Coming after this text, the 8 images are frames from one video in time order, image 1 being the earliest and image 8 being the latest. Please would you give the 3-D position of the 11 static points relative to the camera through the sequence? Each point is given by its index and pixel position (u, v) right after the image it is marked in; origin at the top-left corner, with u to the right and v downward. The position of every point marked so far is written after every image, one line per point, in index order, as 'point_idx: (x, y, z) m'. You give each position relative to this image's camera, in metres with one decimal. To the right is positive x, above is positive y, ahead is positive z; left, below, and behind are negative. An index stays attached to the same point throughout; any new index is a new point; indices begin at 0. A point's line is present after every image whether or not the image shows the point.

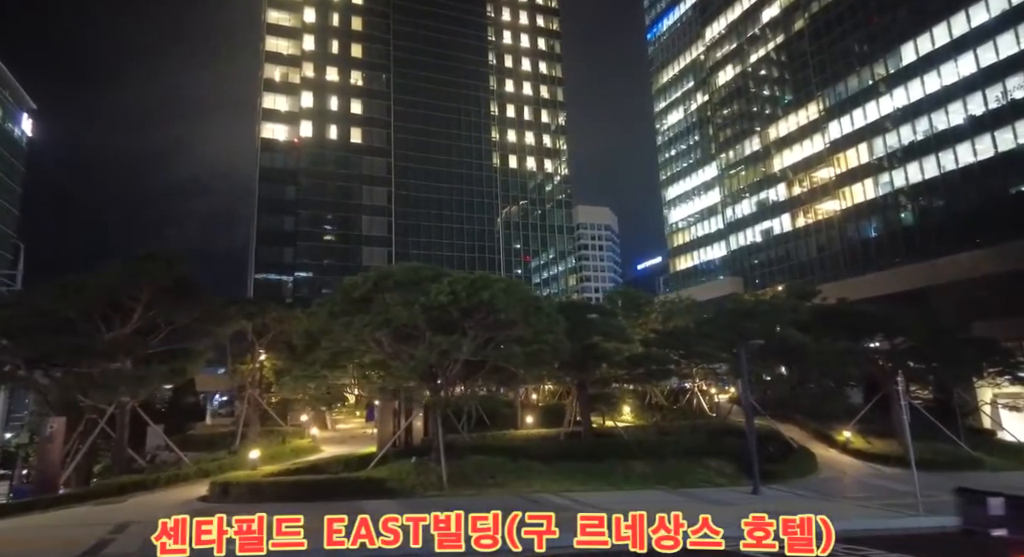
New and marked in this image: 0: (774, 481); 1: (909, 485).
0: (+7.8, -6.1, +18.1) m
1: (+12.7, -6.7, +19.3) m
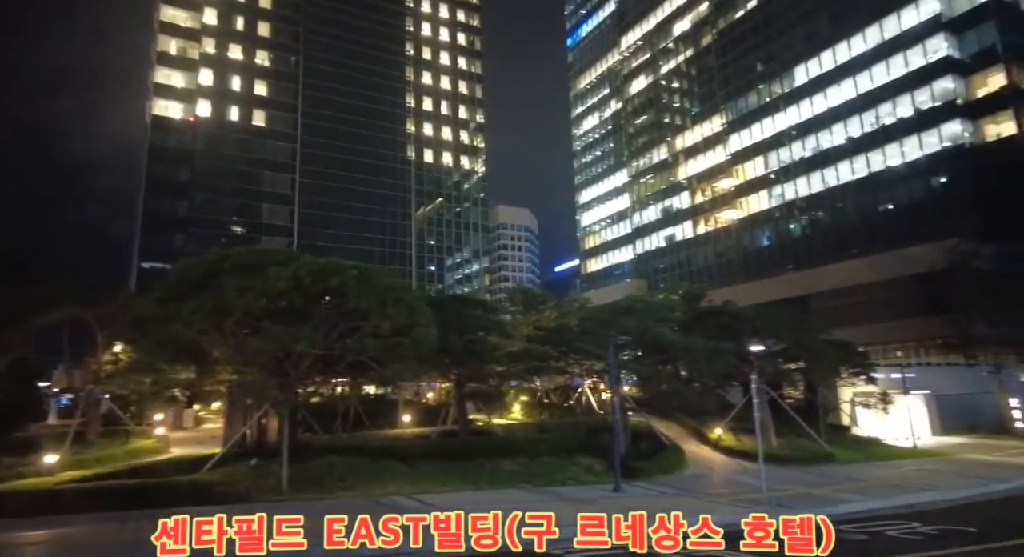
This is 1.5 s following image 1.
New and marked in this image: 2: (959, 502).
0: (+3.9, -6.1, +18.4) m
1: (+8.5, -6.8, +20.3) m
2: (+12.8, -6.4, +17.2) m
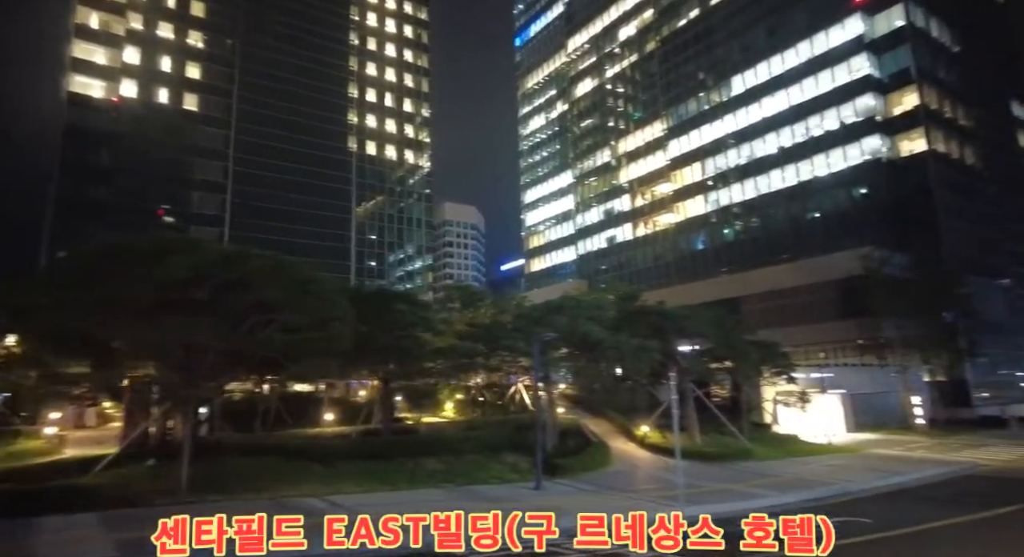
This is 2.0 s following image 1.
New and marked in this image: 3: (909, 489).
0: (+1.5, -6.1, +18.5) m
1: (+6.0, -6.9, +20.8) m
2: (+10.5, -6.6, +18.1) m
3: (+13.2, -7.0, +19.9) m
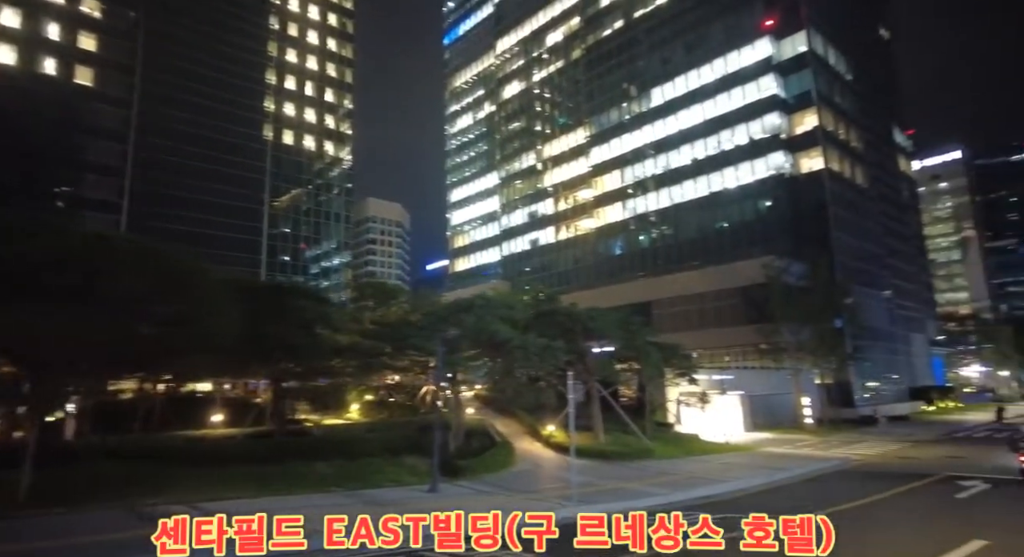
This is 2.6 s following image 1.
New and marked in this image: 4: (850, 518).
0: (-1.5, -6.1, +18.2) m
1: (+2.6, -7.0, +21.0) m
2: (+7.4, -6.8, +19.0) m
3: (+9.8, -7.3, +21.1) m
4: (+9.5, -5.8, +14.6) m
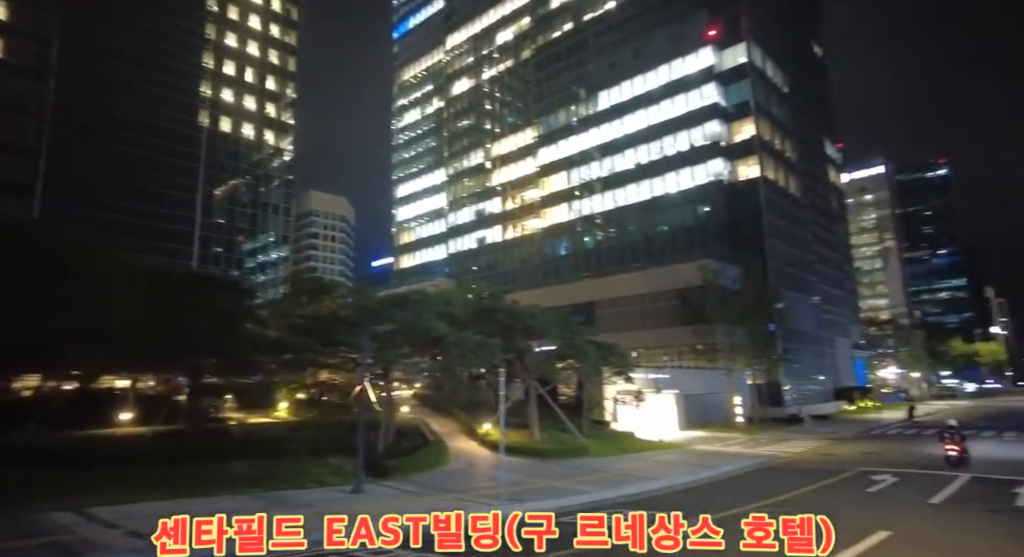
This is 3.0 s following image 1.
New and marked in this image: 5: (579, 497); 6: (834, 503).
0: (-3.6, -5.9, +17.7) m
1: (+0.2, -6.8, +20.8) m
2: (+5.2, -6.8, +19.2) m
3: (+7.4, -7.3, +21.6) m
4: (+7.7, -5.9, +15.0) m
5: (+1.8, -6.1, +16.5) m
6: (+9.4, -6.2, +16.7) m
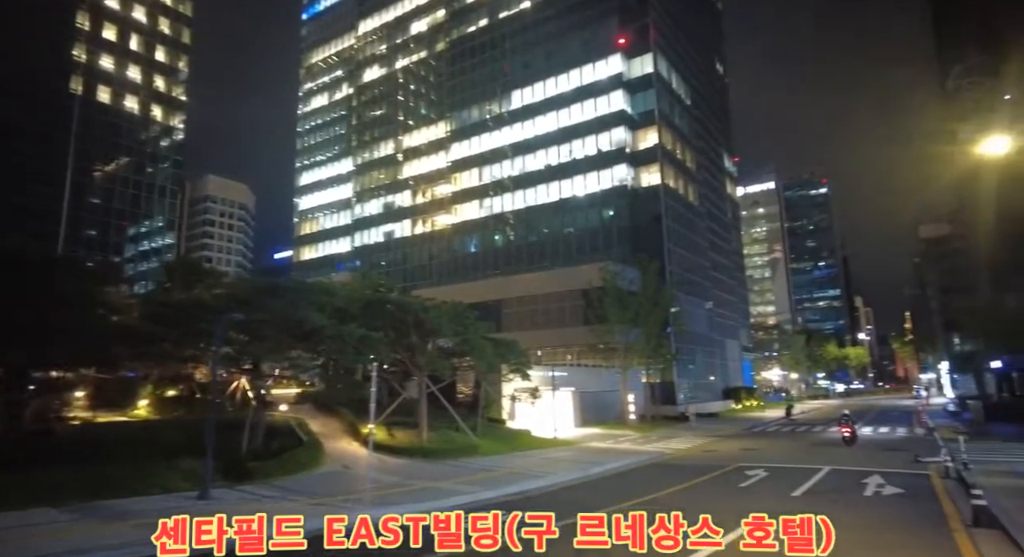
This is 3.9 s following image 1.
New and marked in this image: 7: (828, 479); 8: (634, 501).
0: (-7.0, -5.4, +16.1) m
1: (-3.8, -6.5, +19.8) m
2: (+1.4, -6.6, +18.9) m
3: (+3.2, -7.2, +21.6) m
4: (+4.5, -5.8, +15.2) m
5: (-1.5, -5.8, +15.8) m
6: (+5.9, -6.2, +17.0) m
7: (+10.2, -6.5, +19.3) m
8: (+3.5, -6.1, +16.5) m
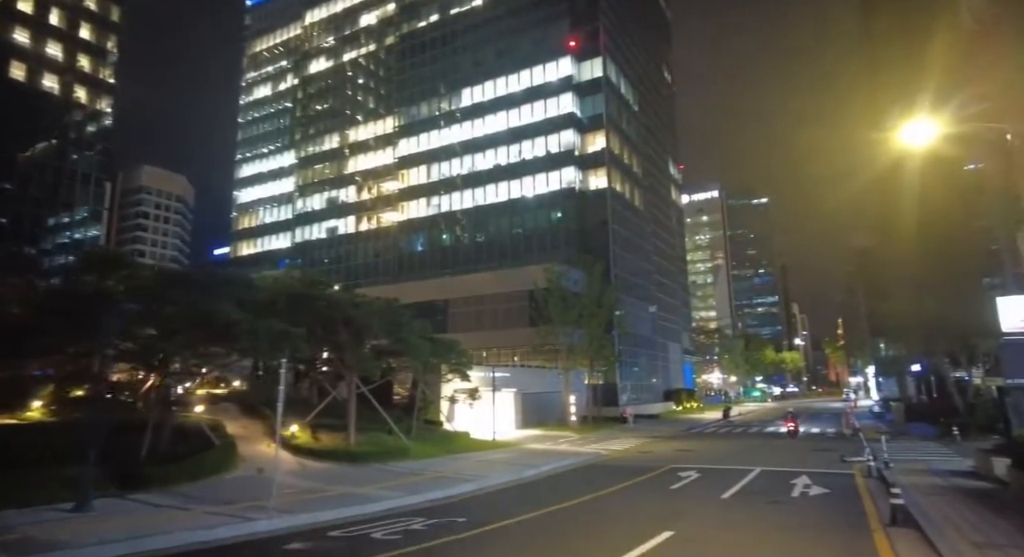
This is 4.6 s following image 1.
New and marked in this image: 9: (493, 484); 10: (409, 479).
0: (-9.0, -5.1, +14.7) m
1: (-6.0, -6.3, +18.6) m
2: (-0.8, -6.5, +18.2) m
3: (+0.7, -7.1, +21.0) m
4: (+2.6, -5.7, +14.7) m
5: (-3.4, -5.6, +14.8) m
6: (+3.9, -6.2, +16.7) m
7: (+7.9, -6.5, +19.3) m
8: (+1.4, -6.0, +15.9) m
9: (-0.6, -6.8, +19.7) m
10: (-3.5, -6.5, +19.4) m
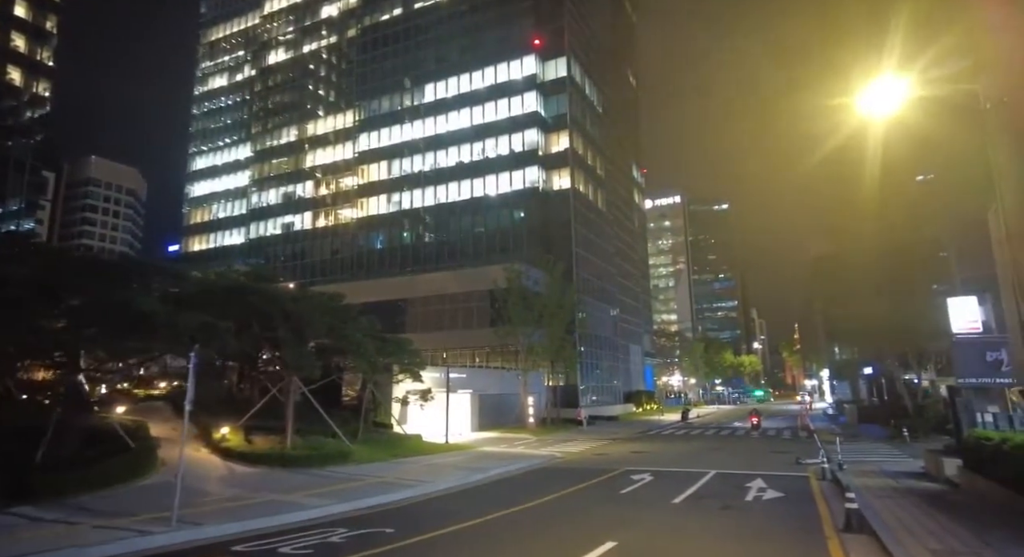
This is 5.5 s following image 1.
0: (-10.4, -4.8, +13.1) m
1: (-7.7, -6.0, +17.2) m
2: (-2.5, -6.2, +17.0) m
3: (-1.1, -6.9, +19.9) m
4: (+1.2, -5.5, +13.8) m
5: (-4.9, -5.3, +13.5) m
6: (+2.3, -6.0, +15.8) m
7: (+6.2, -6.4, +18.6) m
8: (-0.1, -5.8, +14.9) m
9: (-2.3, -6.6, +18.5) m
10: (-5.2, -6.2, +18.0) m
